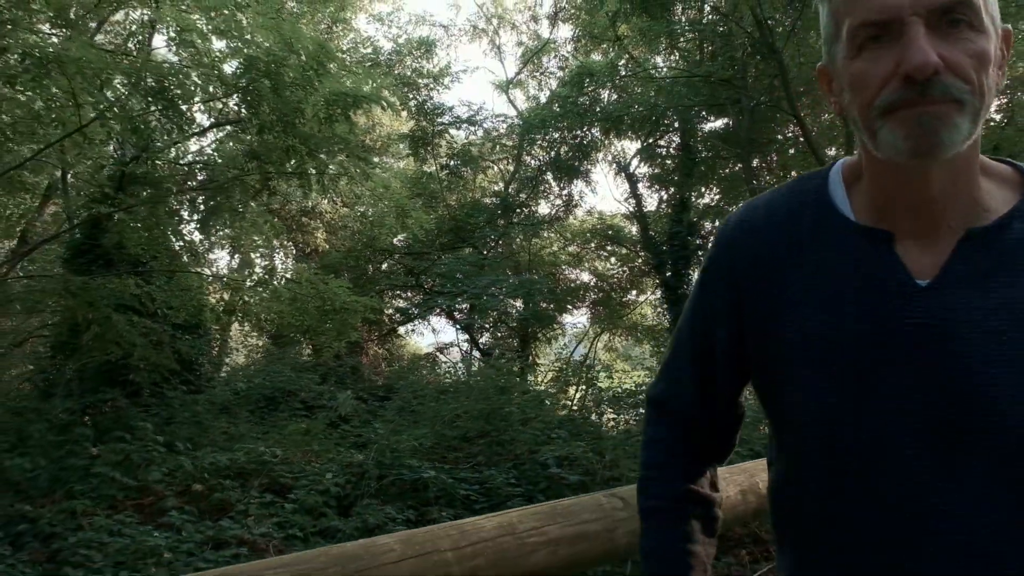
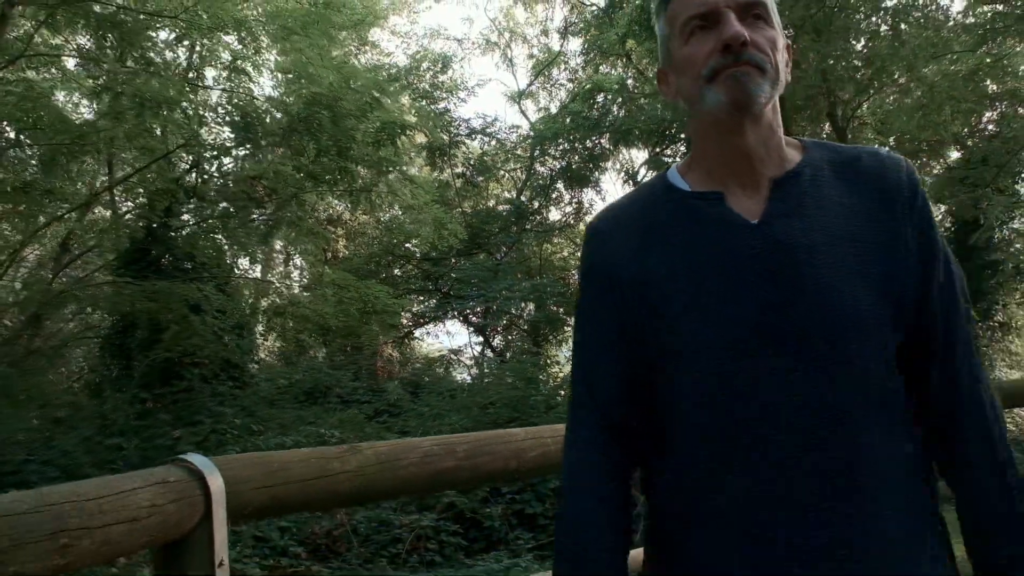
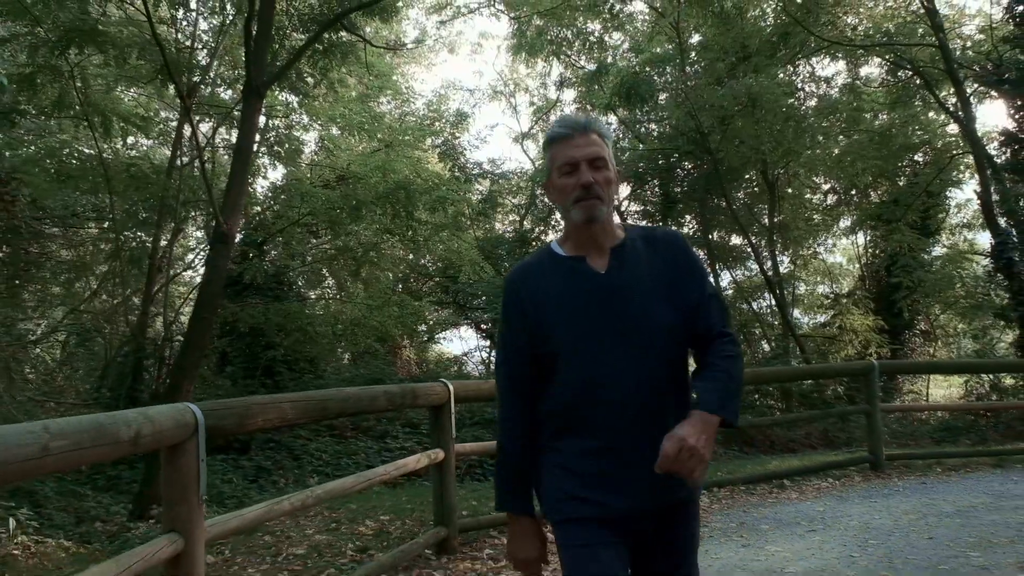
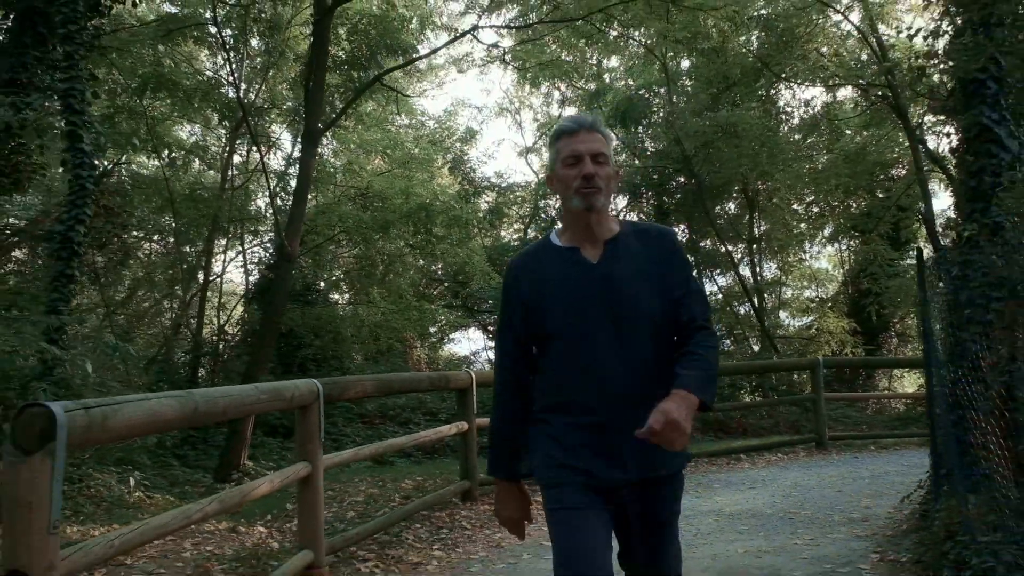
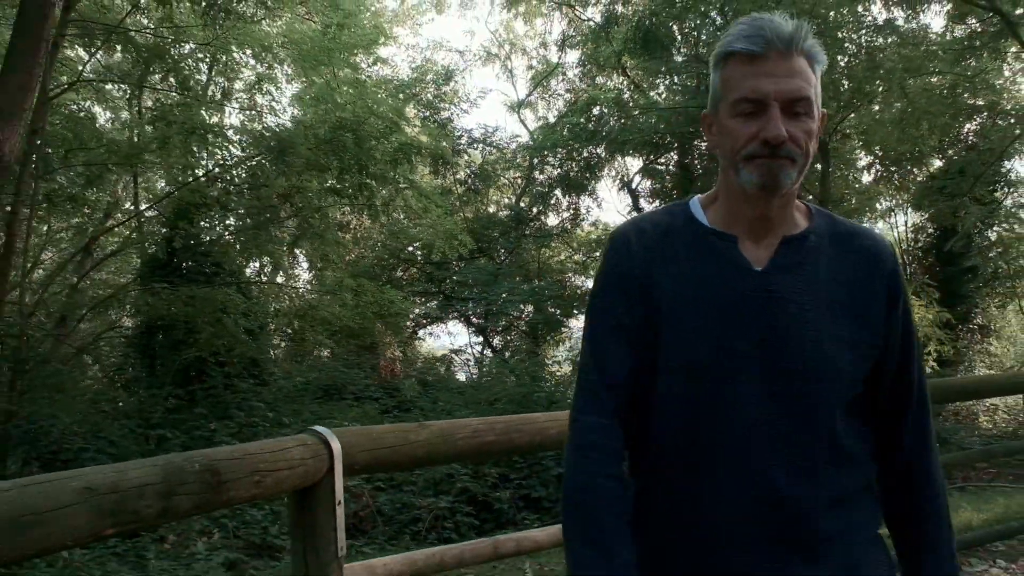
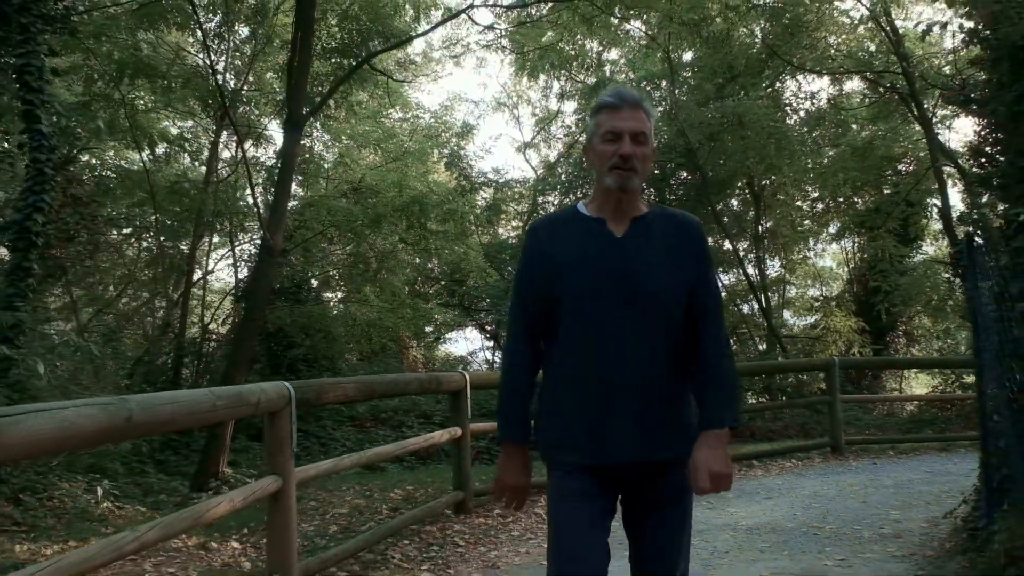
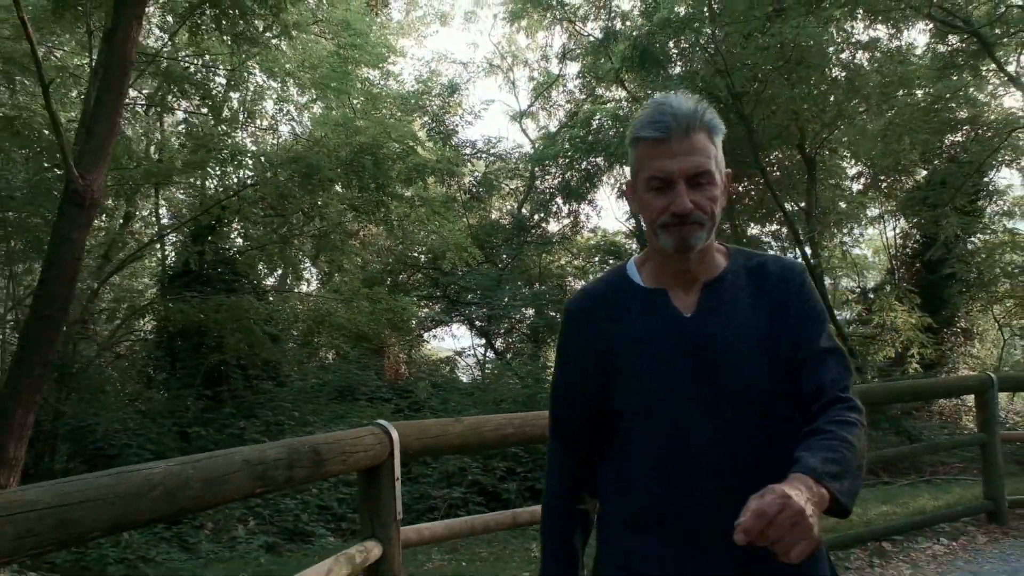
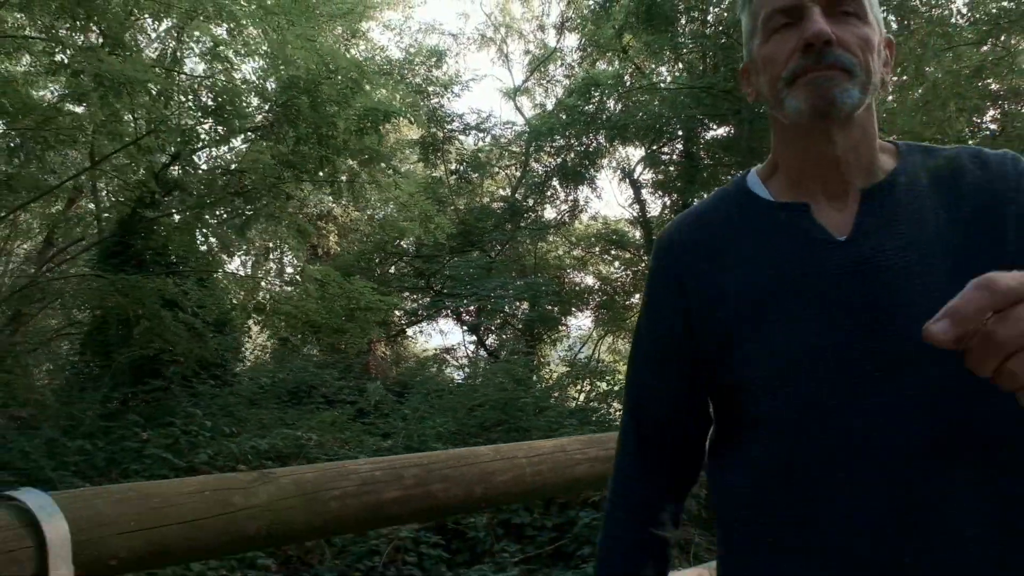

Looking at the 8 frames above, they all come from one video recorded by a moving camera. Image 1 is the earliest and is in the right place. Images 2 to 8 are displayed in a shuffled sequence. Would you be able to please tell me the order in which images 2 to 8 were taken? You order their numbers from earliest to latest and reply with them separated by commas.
8, 2, 5, 7, 3, 6, 4
